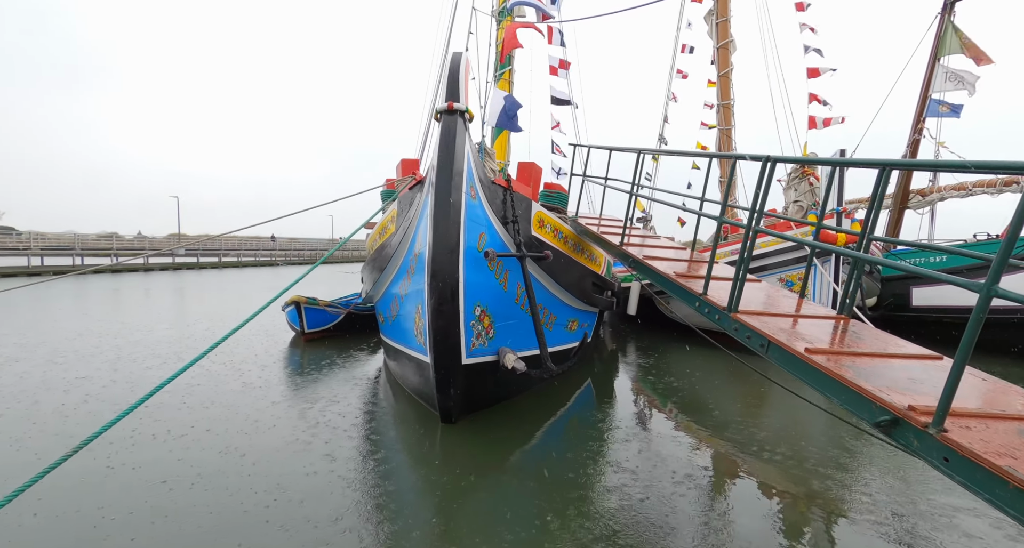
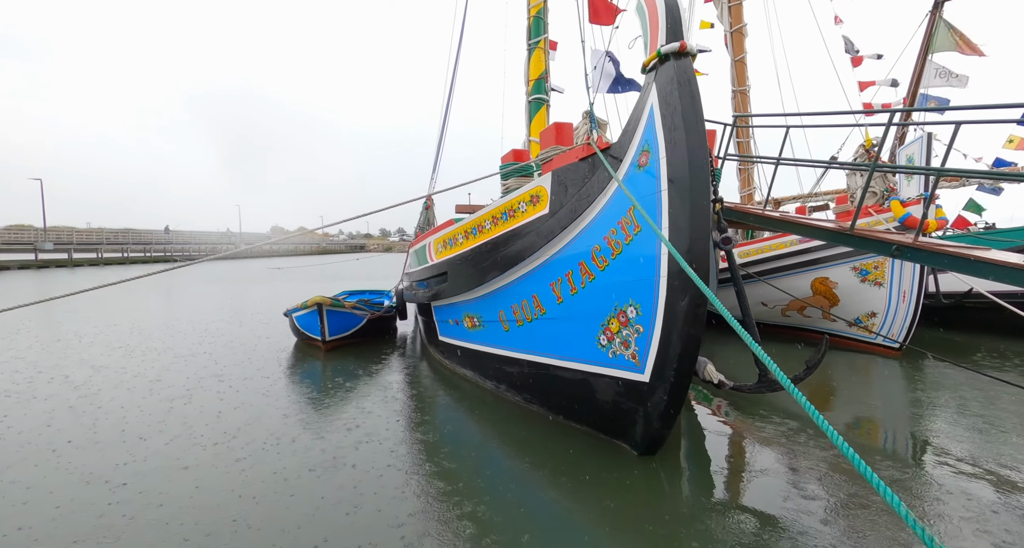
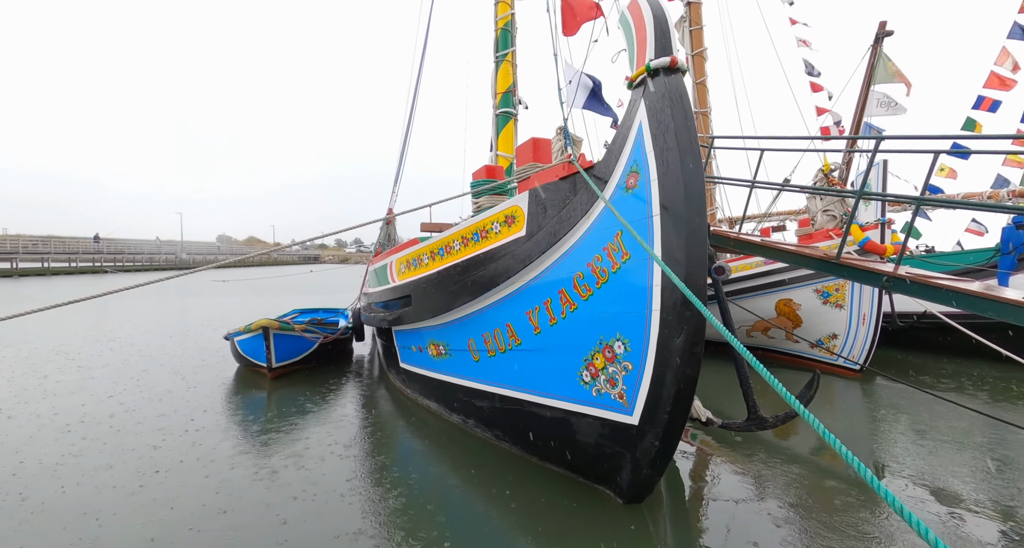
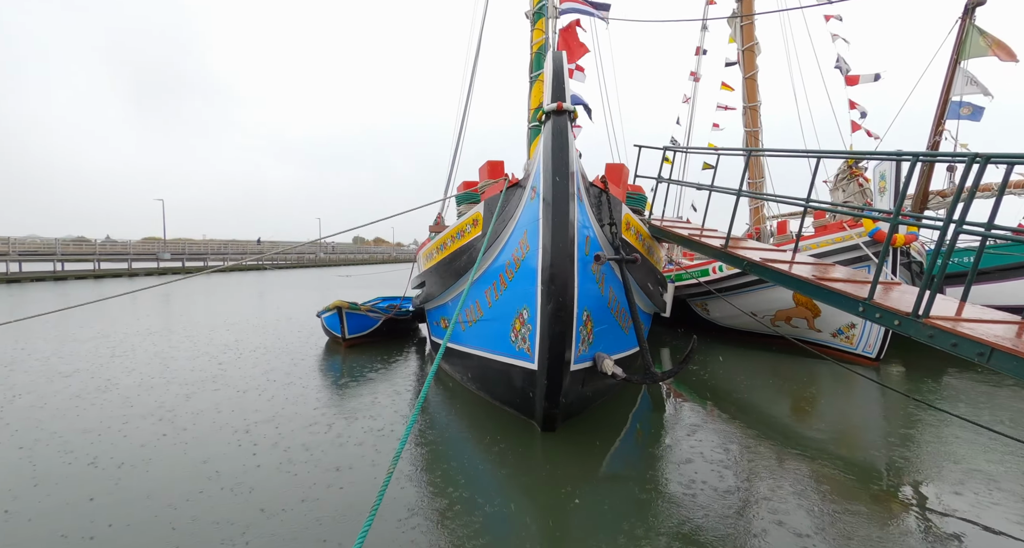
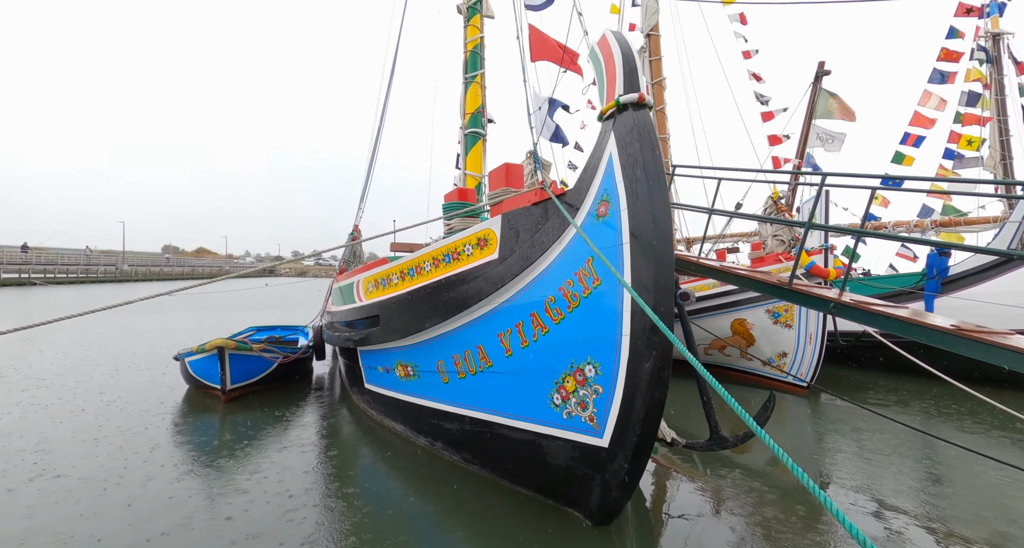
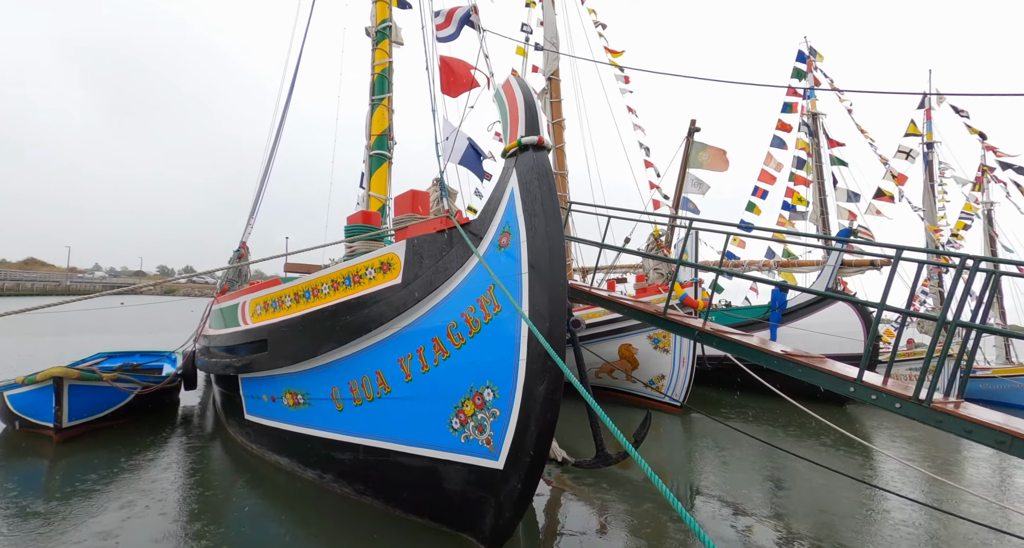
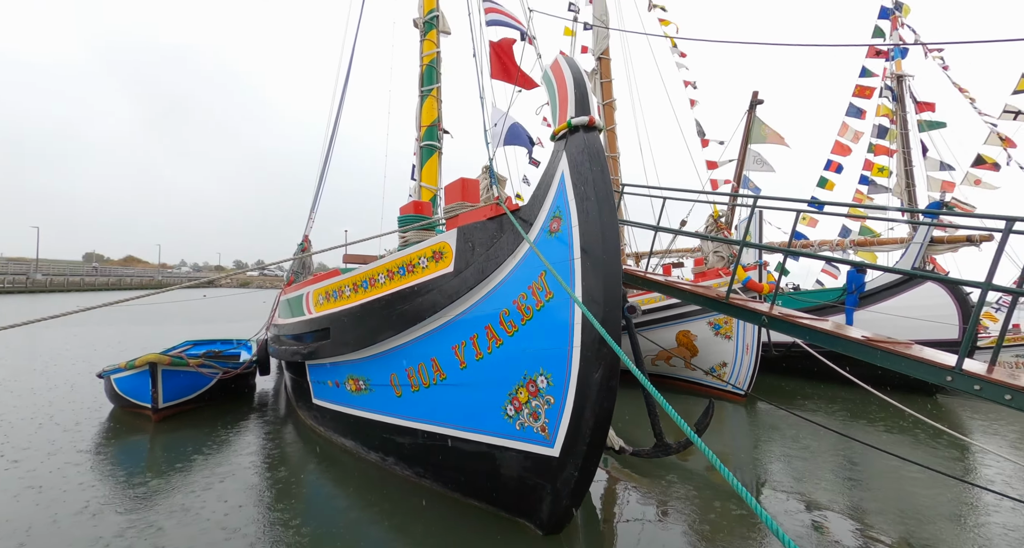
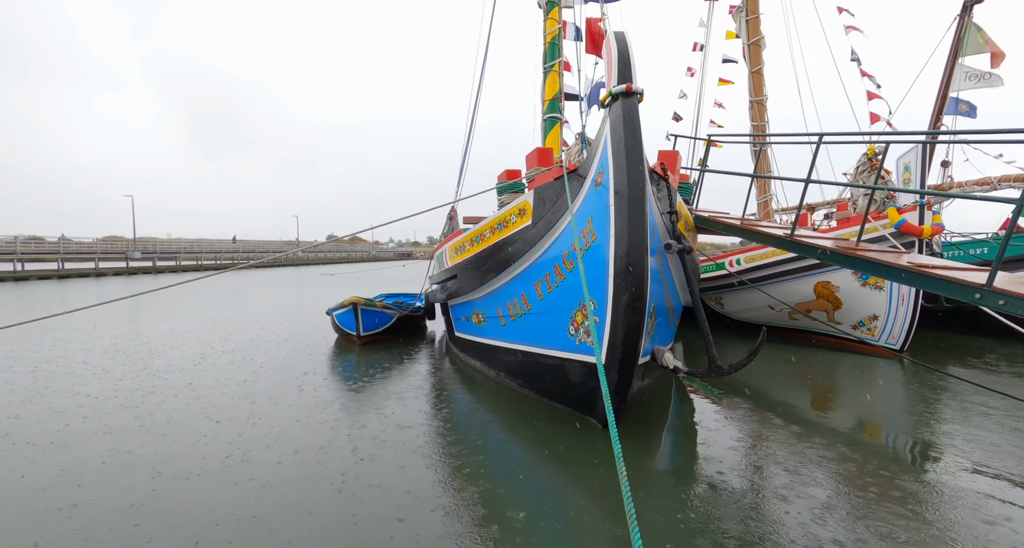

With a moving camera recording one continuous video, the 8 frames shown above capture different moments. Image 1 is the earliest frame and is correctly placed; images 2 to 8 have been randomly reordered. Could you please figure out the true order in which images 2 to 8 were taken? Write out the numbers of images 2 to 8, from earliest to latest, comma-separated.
4, 8, 2, 3, 5, 7, 6
